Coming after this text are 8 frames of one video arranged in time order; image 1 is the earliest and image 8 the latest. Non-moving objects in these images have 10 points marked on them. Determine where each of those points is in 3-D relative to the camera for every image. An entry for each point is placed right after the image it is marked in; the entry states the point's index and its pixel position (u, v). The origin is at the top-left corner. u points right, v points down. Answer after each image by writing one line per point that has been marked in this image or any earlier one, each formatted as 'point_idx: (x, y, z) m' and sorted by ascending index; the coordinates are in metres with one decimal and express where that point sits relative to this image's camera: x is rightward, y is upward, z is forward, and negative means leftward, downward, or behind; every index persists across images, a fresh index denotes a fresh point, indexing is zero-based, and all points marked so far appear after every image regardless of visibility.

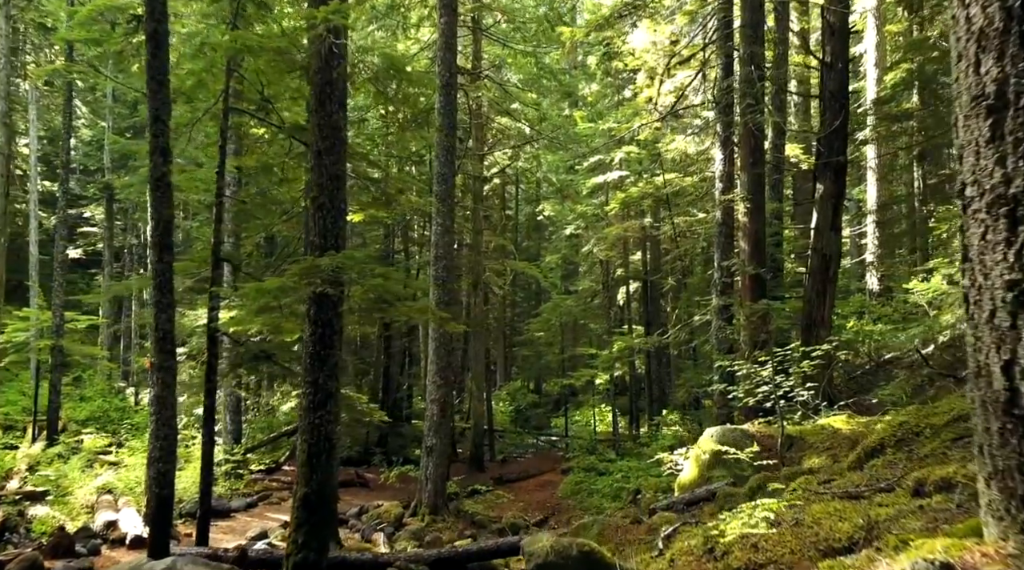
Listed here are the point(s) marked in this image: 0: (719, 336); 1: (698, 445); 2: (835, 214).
0: (+3.4, -0.9, +15.4) m
1: (+2.2, -1.9, +11.2) m
2: (+4.9, +1.1, +13.9) m
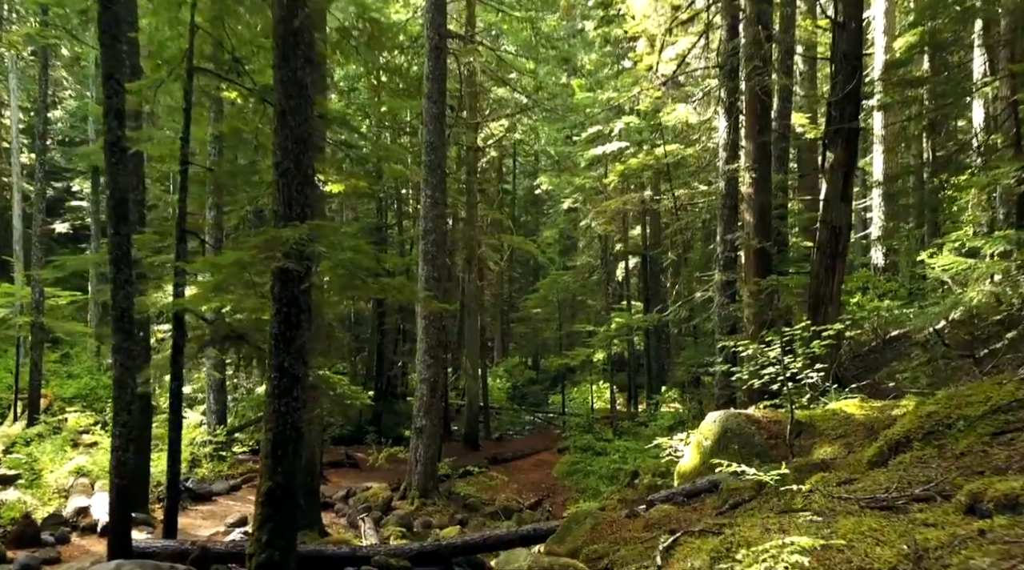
0: (+3.3, -0.5, +14.7) m
1: (+2.1, -1.6, +10.5) m
2: (+4.7, +1.4, +13.1) m
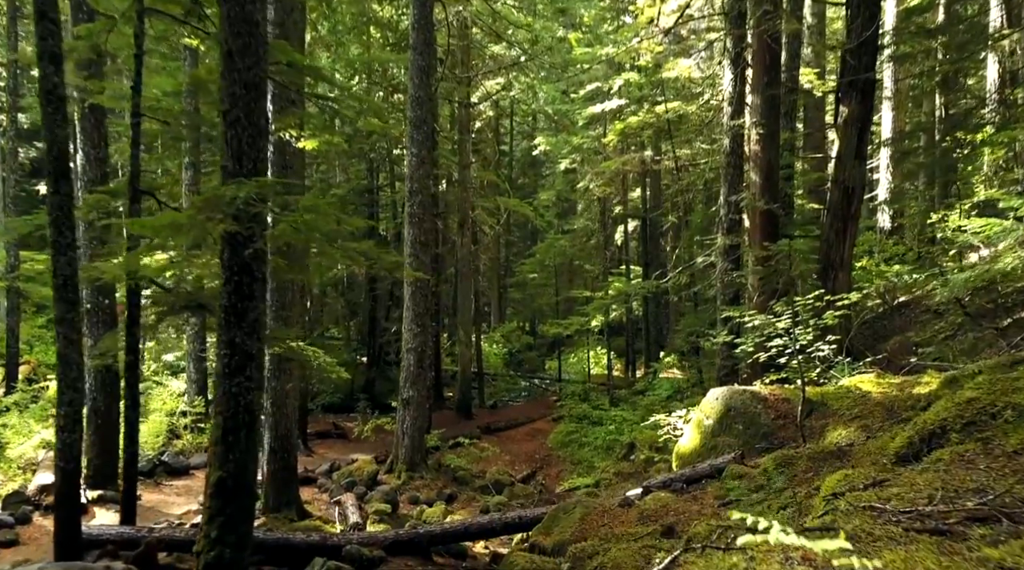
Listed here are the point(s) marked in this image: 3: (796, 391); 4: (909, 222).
0: (+3.2, +0.1, +13.8) m
1: (+2.0, -1.3, +9.6) m
2: (+4.6, +1.9, +12.2) m
3: (+2.9, -1.1, +9.4) m
4: (+8.5, +1.3, +19.8) m
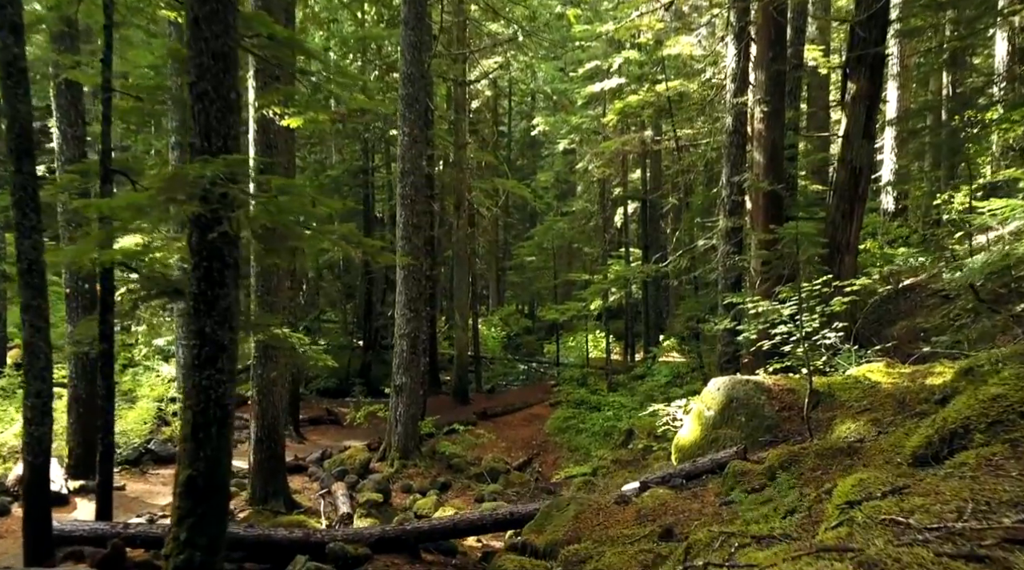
0: (+3.1, +0.3, +13.3) m
1: (+1.9, -1.1, +9.2) m
2: (+4.5, +2.1, +11.7) m
3: (+2.8, -0.9, +9.0) m
4: (+8.4, +1.7, +19.3) m
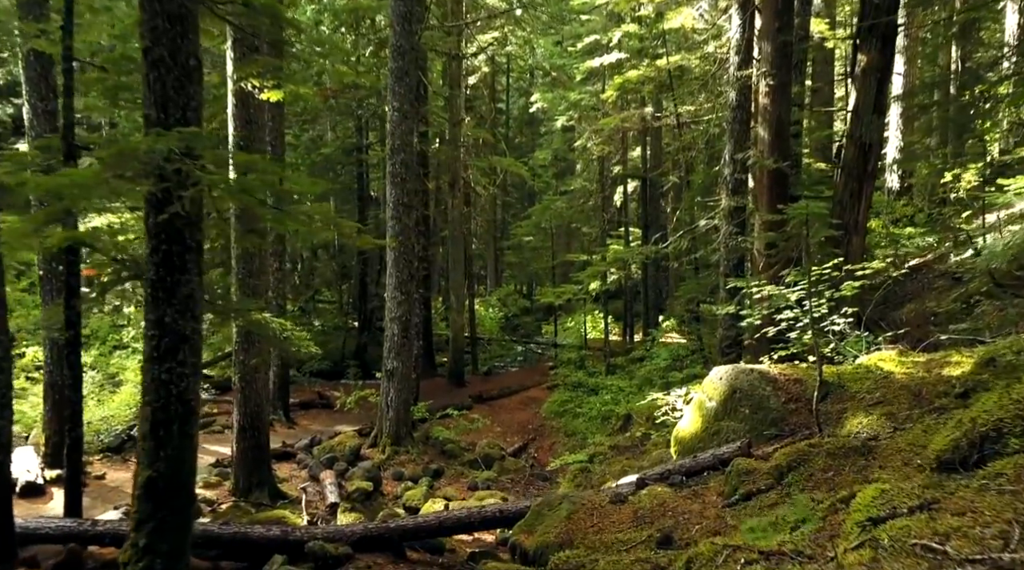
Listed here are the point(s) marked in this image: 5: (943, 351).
0: (+3.0, +0.5, +12.8) m
1: (+1.8, -1.0, +8.7) m
2: (+4.4, +2.3, +11.1) m
3: (+2.7, -0.8, +8.5) m
4: (+8.3, +2.1, +18.8) m
5: (+3.9, -0.6, +8.3) m
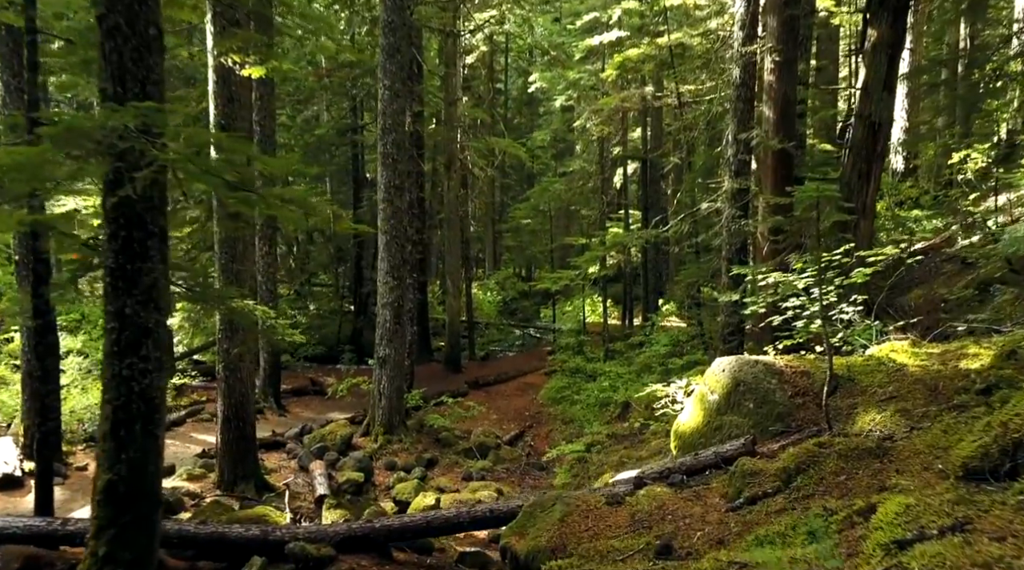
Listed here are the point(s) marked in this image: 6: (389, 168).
0: (+2.9, +0.7, +12.3) m
1: (+1.7, -0.8, +8.3) m
2: (+4.3, +2.5, +10.6) m
3: (+2.6, -0.7, +8.0) m
4: (+8.2, +2.4, +18.3) m
5: (+3.8, -0.5, +7.8) m
6: (-2.0, +1.9, +14.8) m
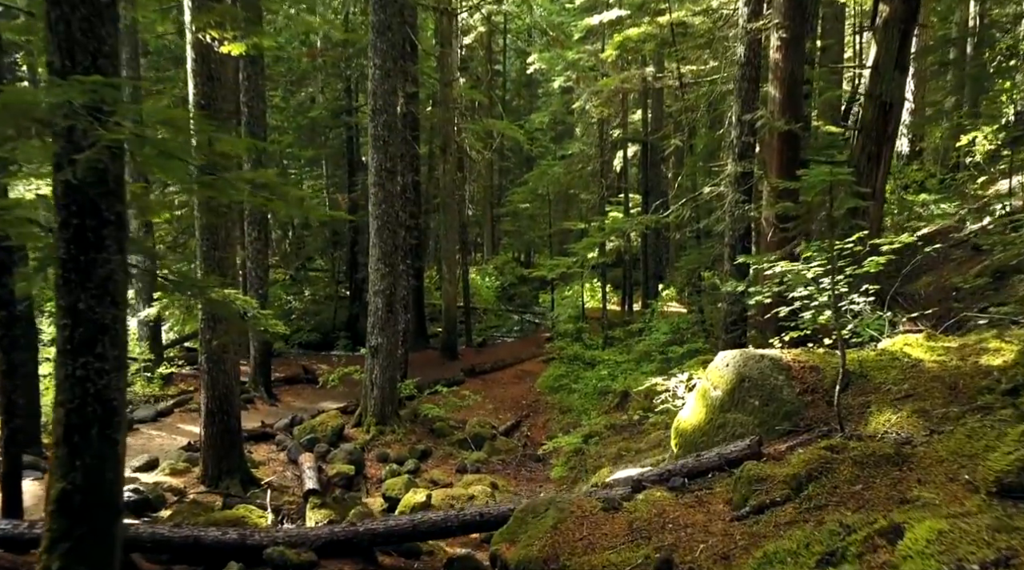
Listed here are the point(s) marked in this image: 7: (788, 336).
0: (+2.9, +0.9, +11.9) m
1: (+1.7, -0.8, +7.8) m
2: (+4.3, +2.6, +10.1) m
3: (+2.6, -0.6, +7.6) m
4: (+8.2, +2.7, +17.8) m
5: (+3.7, -0.4, +7.4) m
6: (-2.0, +2.1, +14.3) m
7: (+2.6, -0.5, +8.5) m
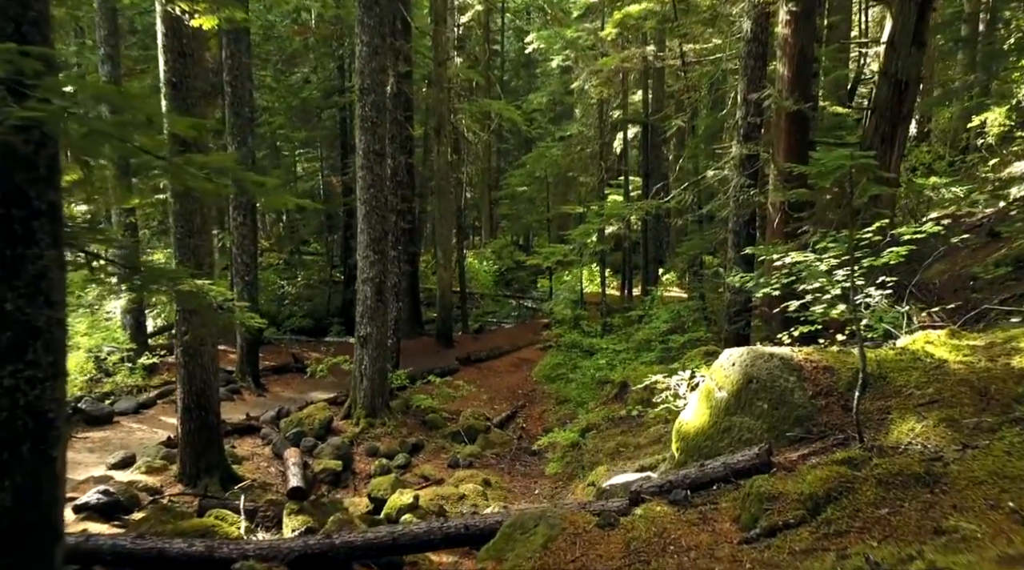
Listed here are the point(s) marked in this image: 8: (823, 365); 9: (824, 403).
0: (+2.8, +1.0, +11.3) m
1: (+1.6, -0.7, +7.3) m
2: (+4.2, +2.7, +9.5) m
3: (+2.5, -0.5, +7.0) m
4: (+8.1, +2.9, +17.1) m
5: (+3.6, -0.4, +6.8) m
6: (-2.1, +2.2, +13.7) m
7: (+2.5, -0.4, +7.9) m
8: (+2.3, -0.6, +6.9) m
9: (+2.2, -0.8, +6.7) m
